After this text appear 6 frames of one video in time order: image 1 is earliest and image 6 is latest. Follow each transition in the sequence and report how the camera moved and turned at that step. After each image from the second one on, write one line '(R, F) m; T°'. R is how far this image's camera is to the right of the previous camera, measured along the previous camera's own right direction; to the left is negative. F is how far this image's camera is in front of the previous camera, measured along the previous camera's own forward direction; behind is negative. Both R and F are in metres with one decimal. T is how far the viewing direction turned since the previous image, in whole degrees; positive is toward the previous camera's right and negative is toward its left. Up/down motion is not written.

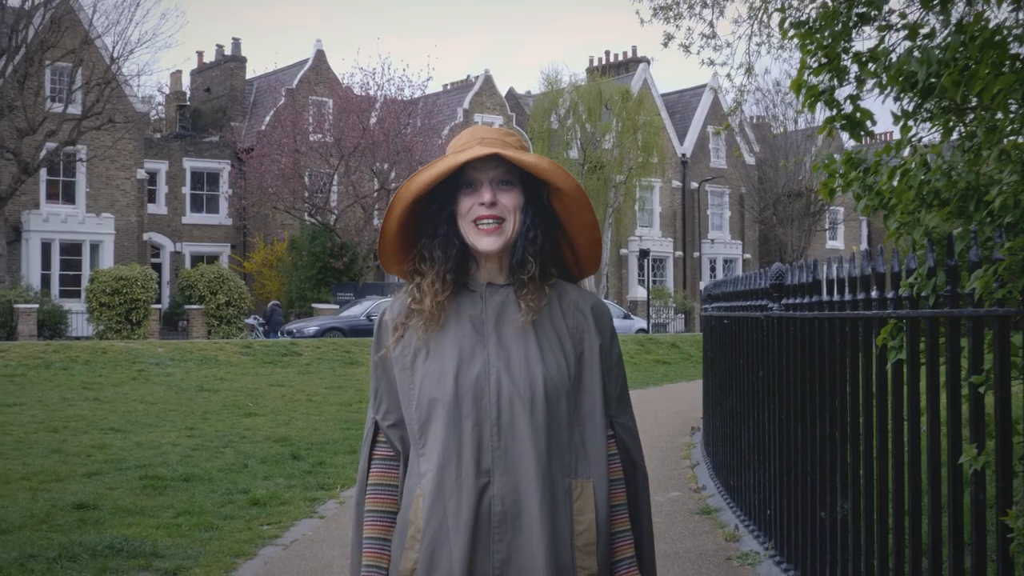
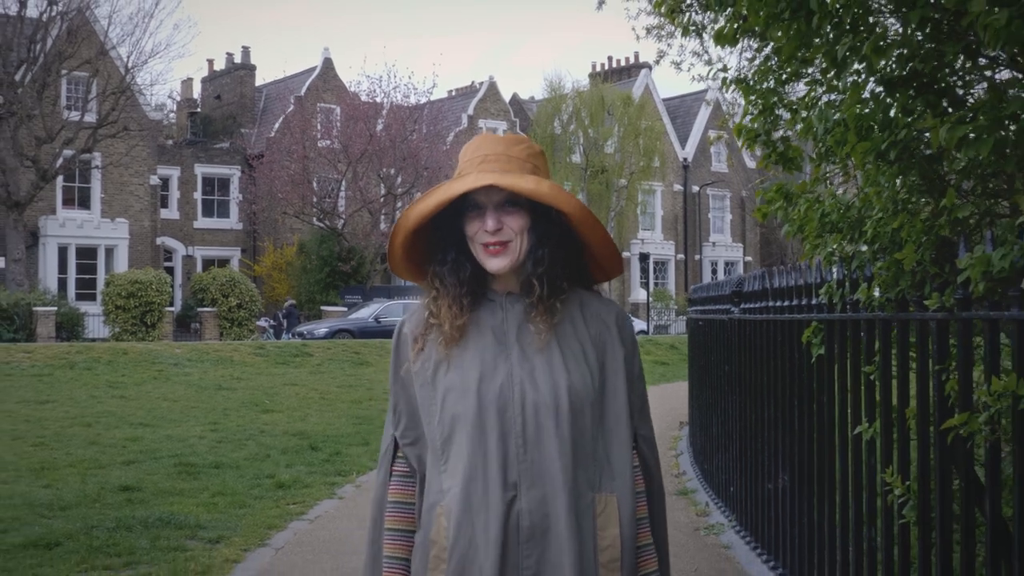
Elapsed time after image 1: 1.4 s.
(+0.1, -1.0) m; 0°
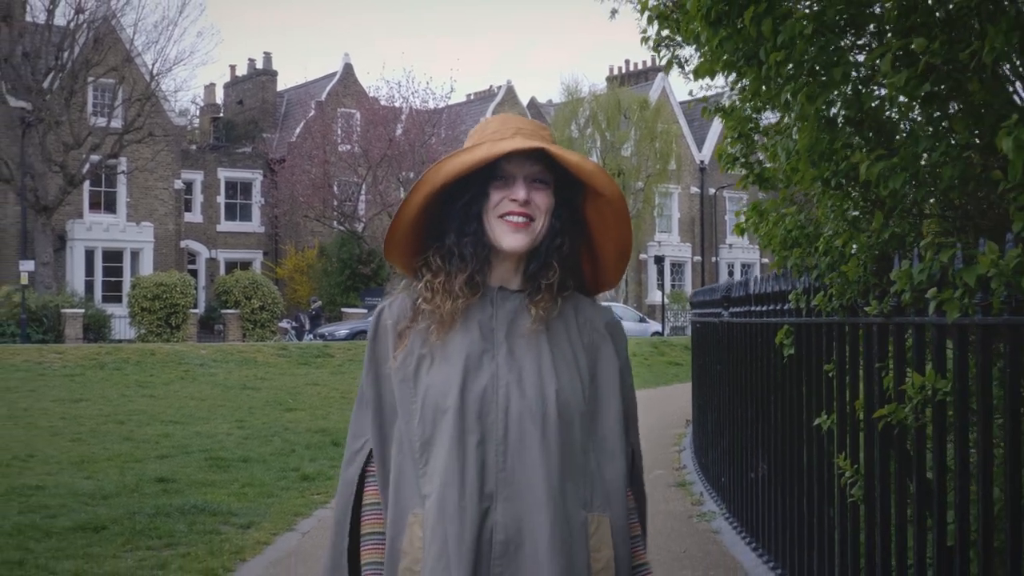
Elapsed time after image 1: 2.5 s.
(+0.1, -0.6) m; -1°
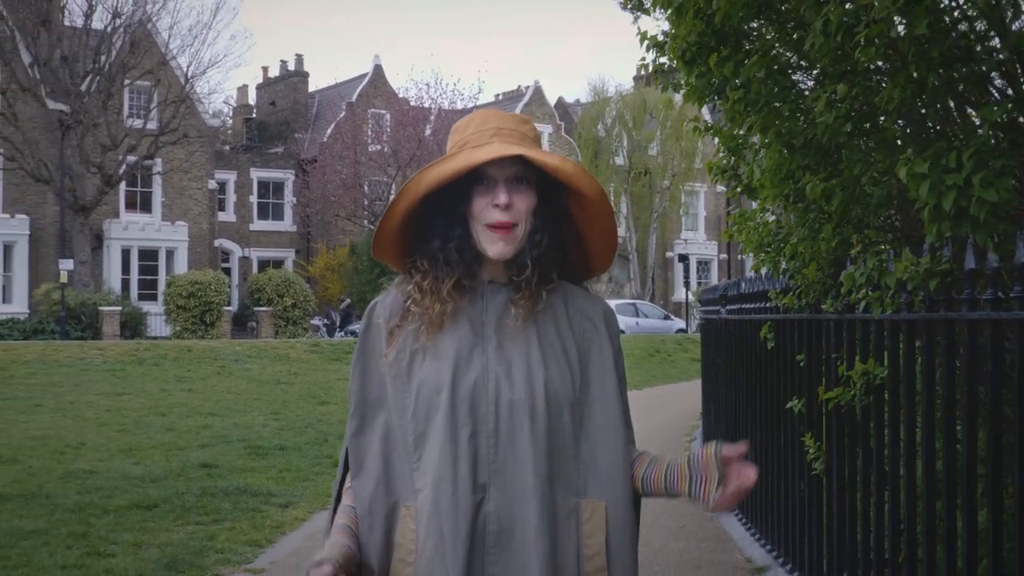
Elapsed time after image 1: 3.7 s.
(+0.1, -0.7) m; -2°
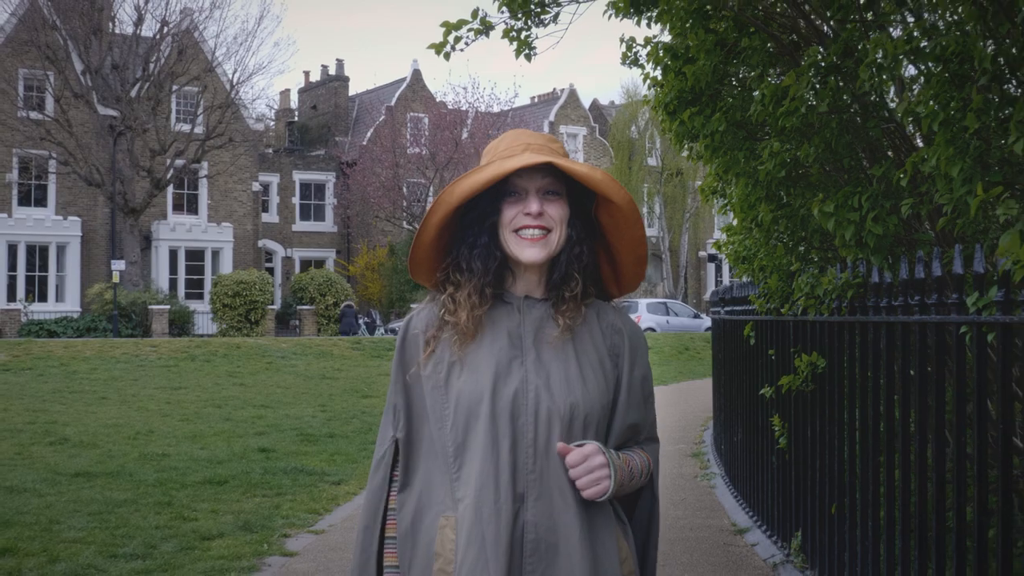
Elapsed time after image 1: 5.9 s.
(+0.1, -1.1) m; -2°
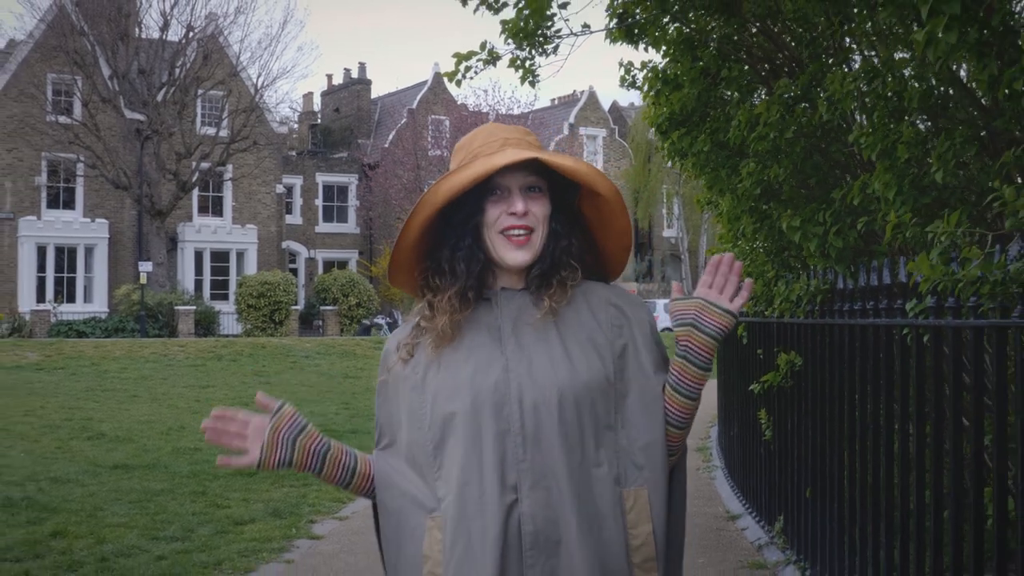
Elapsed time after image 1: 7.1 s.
(+0.1, -0.6) m; -1°
